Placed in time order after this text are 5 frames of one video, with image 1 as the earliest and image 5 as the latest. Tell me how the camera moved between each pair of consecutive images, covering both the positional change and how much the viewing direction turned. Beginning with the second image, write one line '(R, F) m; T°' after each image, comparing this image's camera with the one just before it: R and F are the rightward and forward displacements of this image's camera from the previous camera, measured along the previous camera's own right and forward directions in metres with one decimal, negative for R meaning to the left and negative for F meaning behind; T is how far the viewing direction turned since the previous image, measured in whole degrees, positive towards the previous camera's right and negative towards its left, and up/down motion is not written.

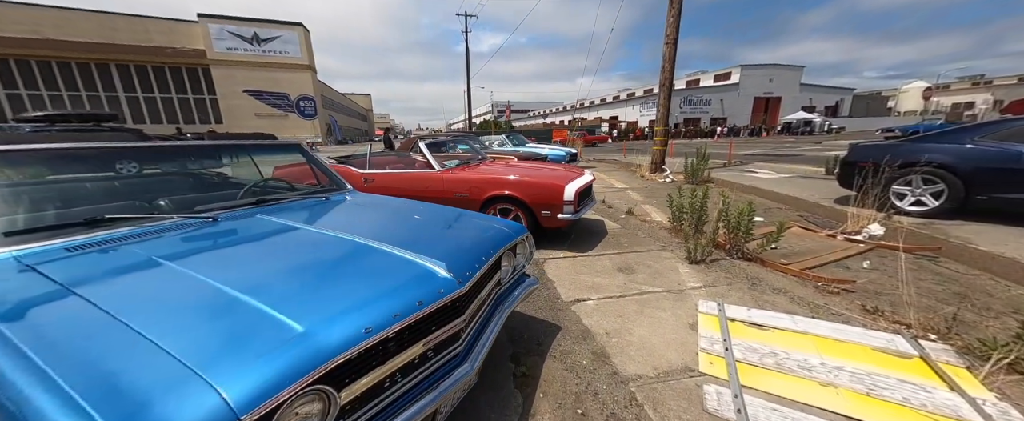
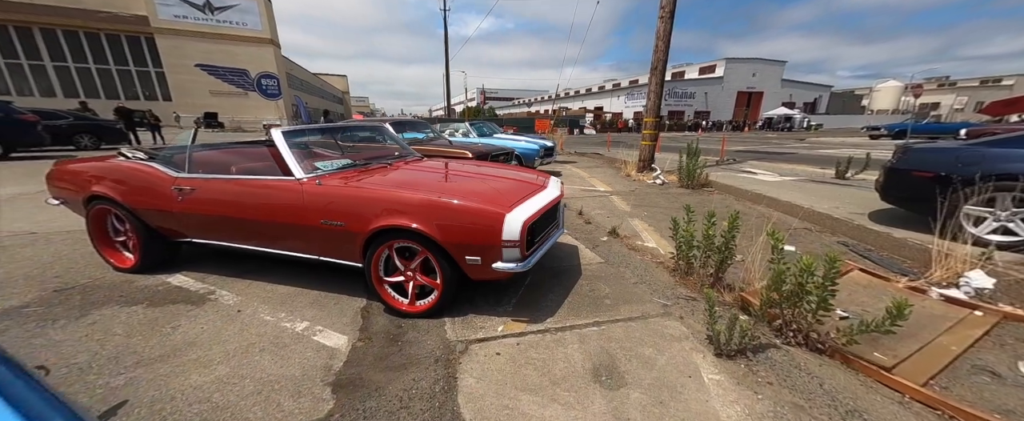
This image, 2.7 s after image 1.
(+0.5, +1.6) m; +3°
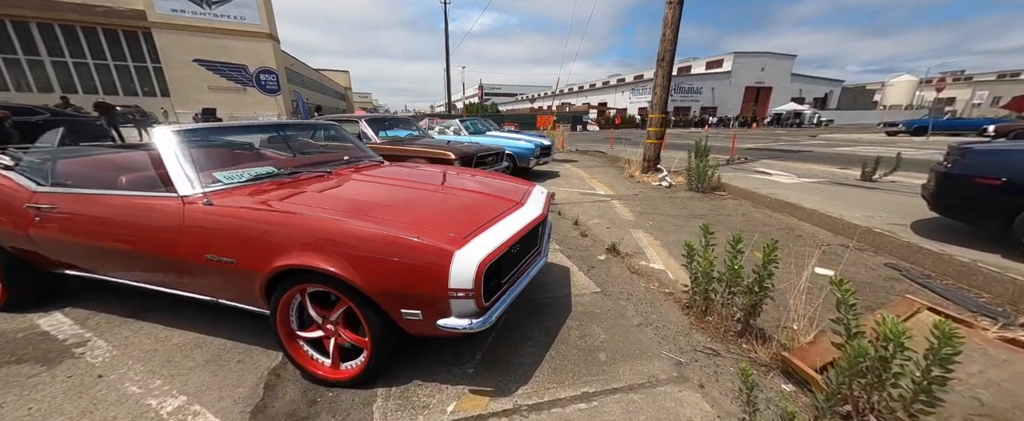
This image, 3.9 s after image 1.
(+0.2, +0.6) m; -1°
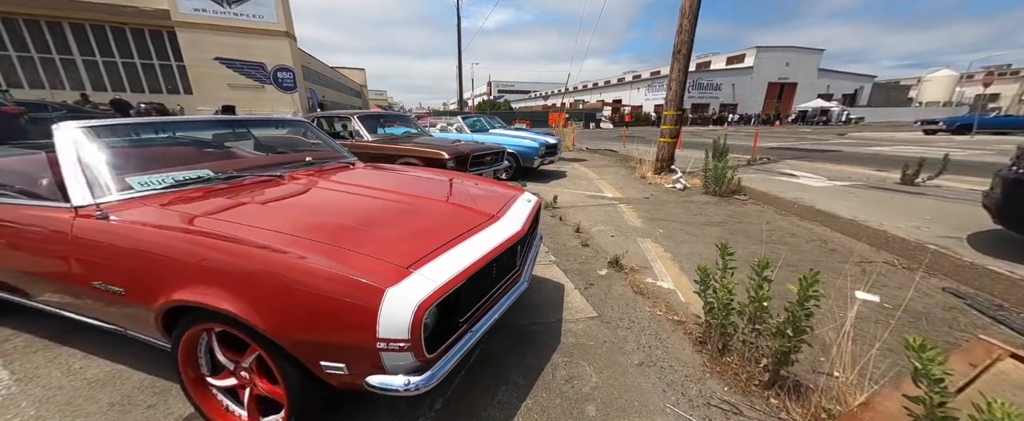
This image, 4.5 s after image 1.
(+0.2, +0.4) m; -2°
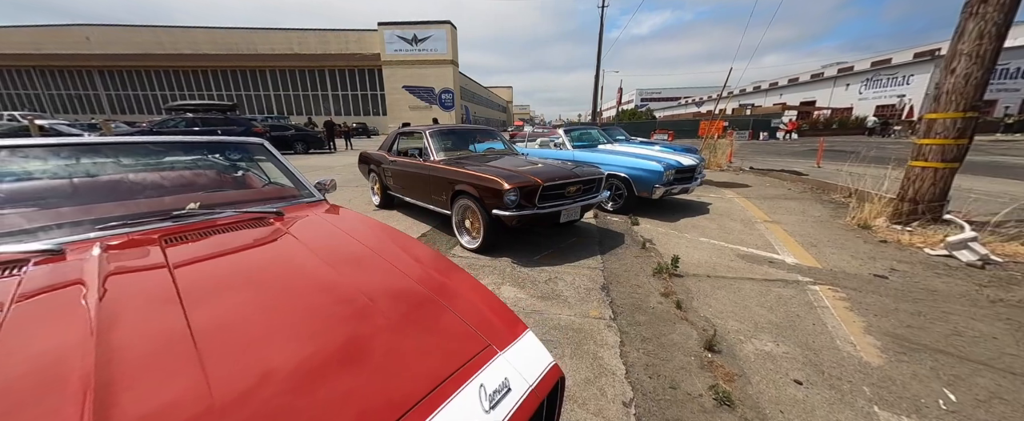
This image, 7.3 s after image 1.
(+0.4, +1.7) m; -23°
